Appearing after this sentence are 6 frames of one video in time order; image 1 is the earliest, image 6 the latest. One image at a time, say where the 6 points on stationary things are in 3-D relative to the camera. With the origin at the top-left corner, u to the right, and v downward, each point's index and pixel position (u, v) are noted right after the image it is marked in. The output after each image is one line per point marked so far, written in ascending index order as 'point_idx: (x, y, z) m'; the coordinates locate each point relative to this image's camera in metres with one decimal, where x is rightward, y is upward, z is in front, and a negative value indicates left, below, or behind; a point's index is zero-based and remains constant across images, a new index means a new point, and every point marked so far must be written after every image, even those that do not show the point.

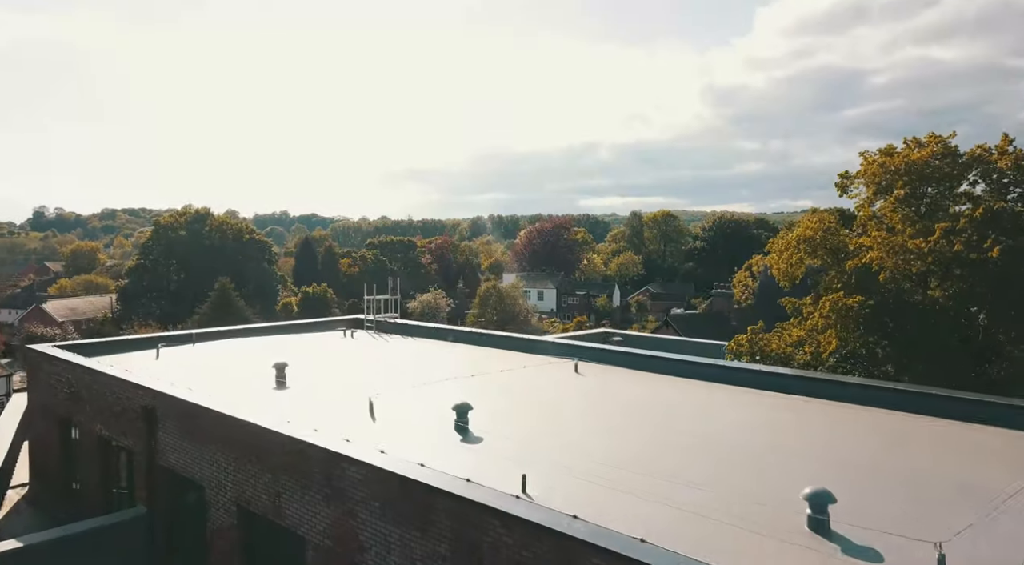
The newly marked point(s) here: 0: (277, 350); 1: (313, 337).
0: (-5.1, -1.6, +17.4) m
1: (-4.7, -1.4, +18.7) m
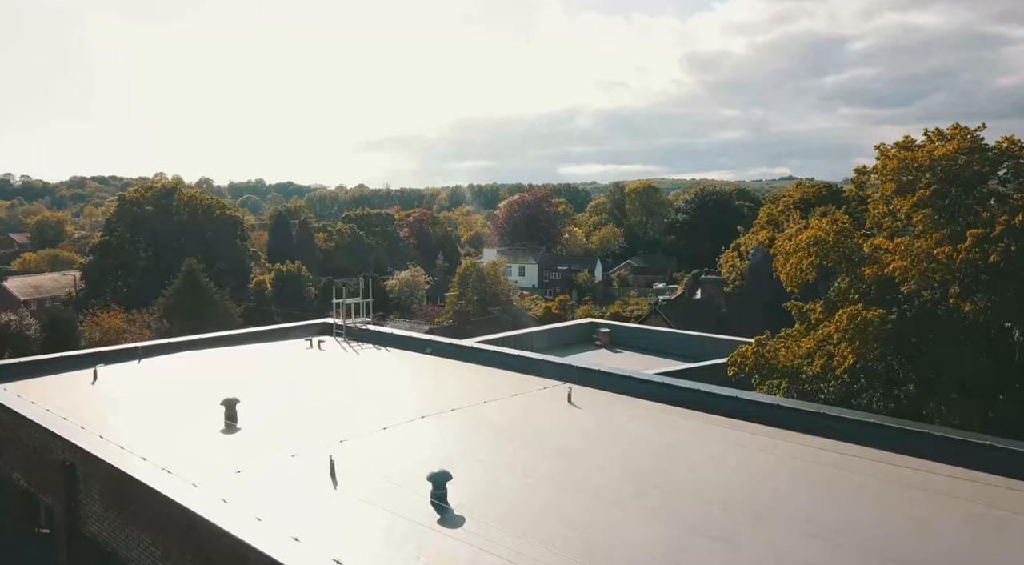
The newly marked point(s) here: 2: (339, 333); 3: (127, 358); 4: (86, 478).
0: (-5.4, -1.7, +15.6) m
1: (-5.0, -1.5, +17.0) m
2: (-4.0, -1.2, +18.3) m
3: (-7.3, -1.4, +15.3) m
4: (-4.8, -2.2, +9.0) m
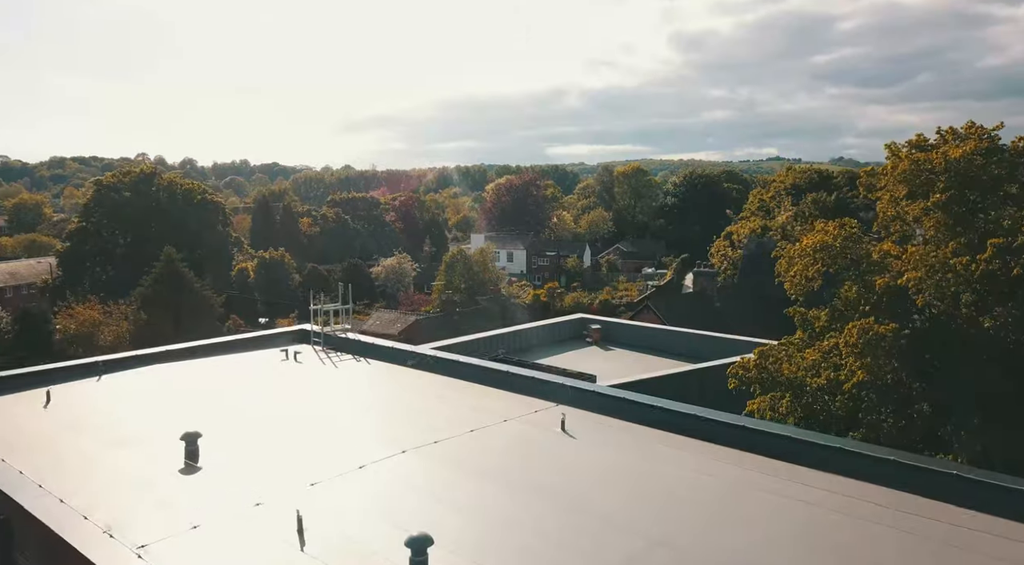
0: (-5.6, -1.8, +14.6) m
1: (-5.3, -1.6, +16.0) m
2: (-4.2, -1.3, +17.3) m
3: (-7.5, -1.6, +14.3) m
4: (-4.9, -2.5, +8.0) m
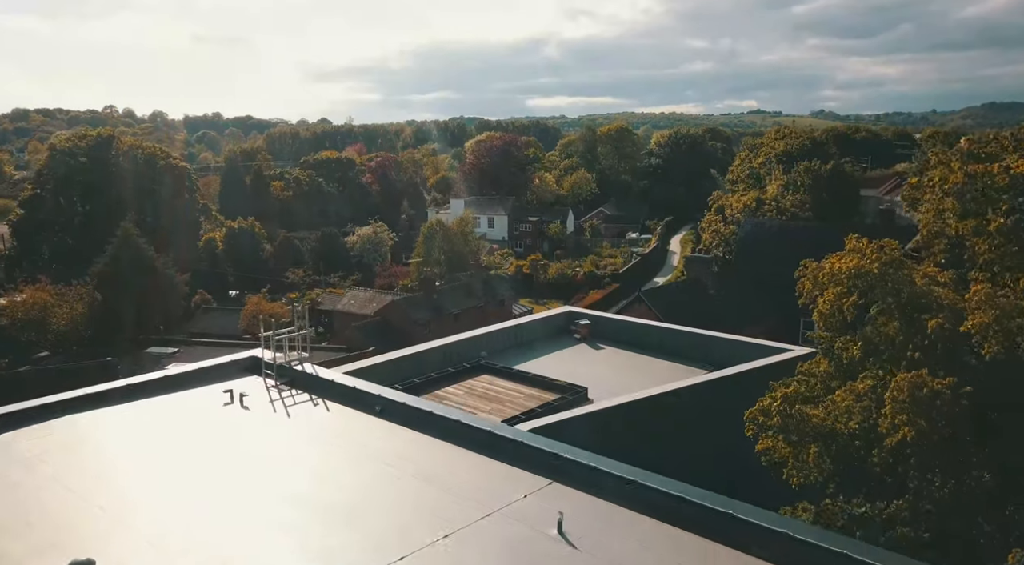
0: (-5.8, -2.4, +12.3) m
1: (-5.5, -2.1, +13.7) m
2: (-4.5, -1.7, +15.0) m
3: (-7.8, -2.2, +11.9) m
4: (-5.0, -3.4, +5.8) m
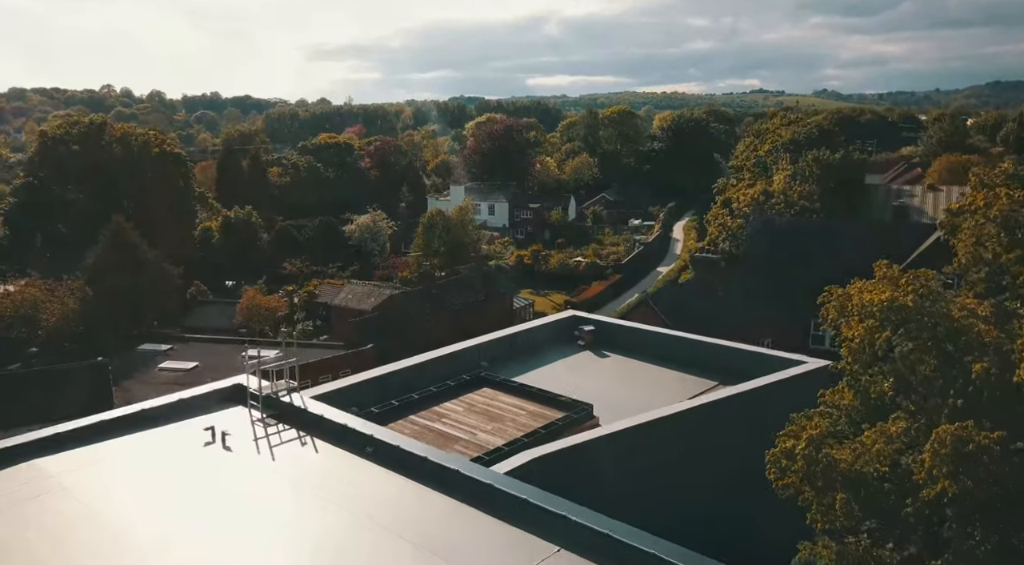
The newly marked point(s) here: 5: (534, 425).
0: (-5.8, -2.9, +11.3) m
1: (-5.5, -2.5, +12.7) m
2: (-4.5, -2.1, +14.0) m
3: (-7.7, -2.7, +10.9) m
4: (-4.9, -4.1, +4.8) m
5: (+0.5, -3.4, +19.0) m
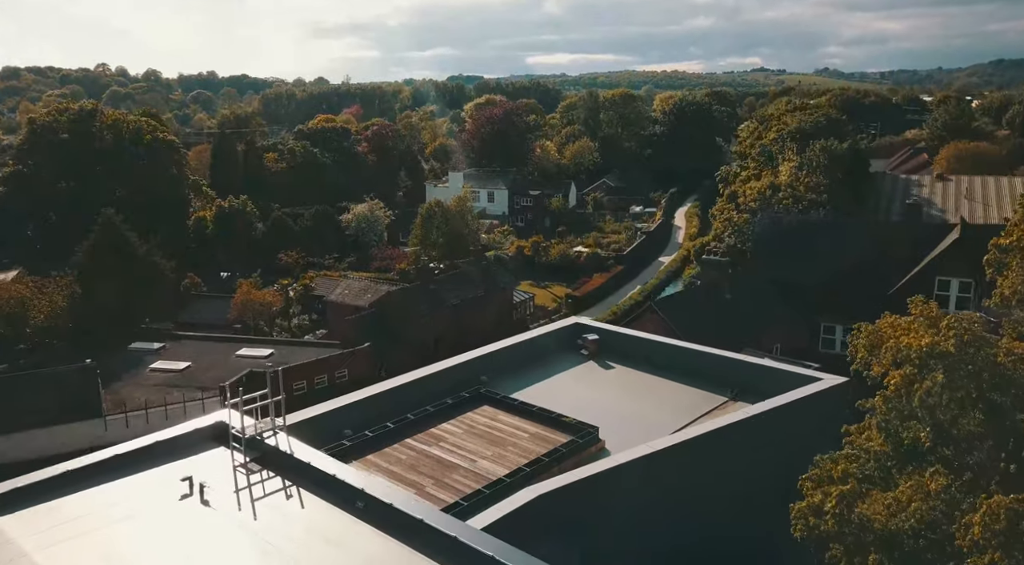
0: (-5.7, -3.5, +10.3) m
1: (-5.4, -3.1, +11.7) m
2: (-4.4, -2.6, +13.0) m
3: (-7.7, -3.3, +9.9) m
4: (-4.9, -4.9, +3.9) m
5: (+0.6, -3.8, +18.1) m
